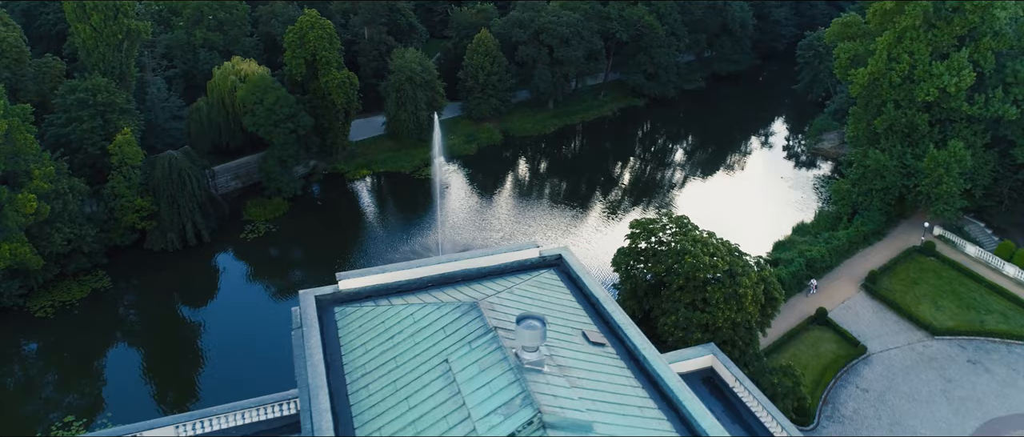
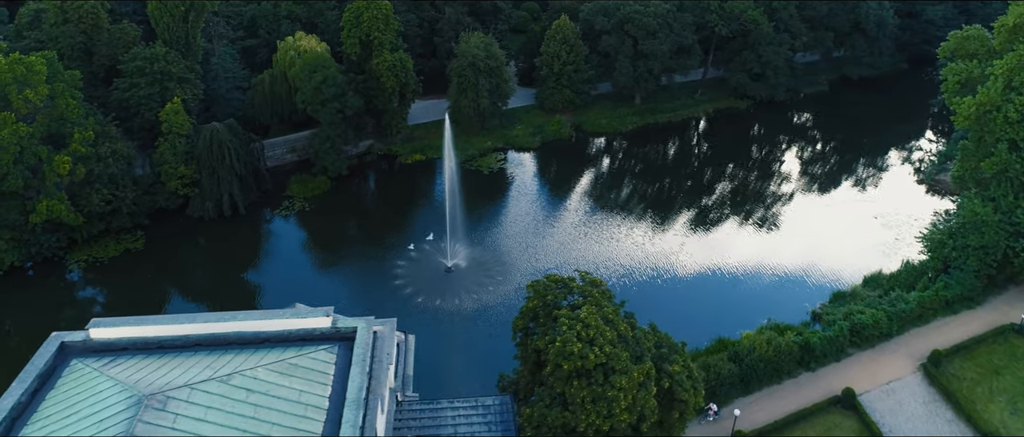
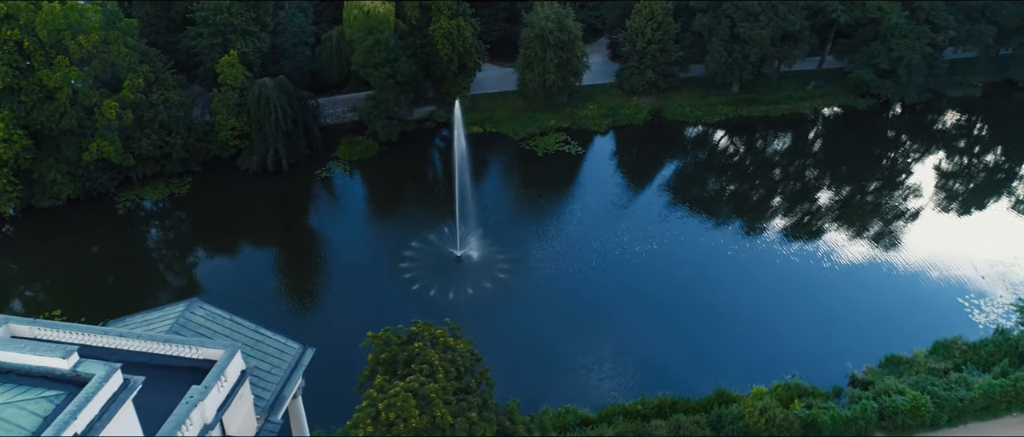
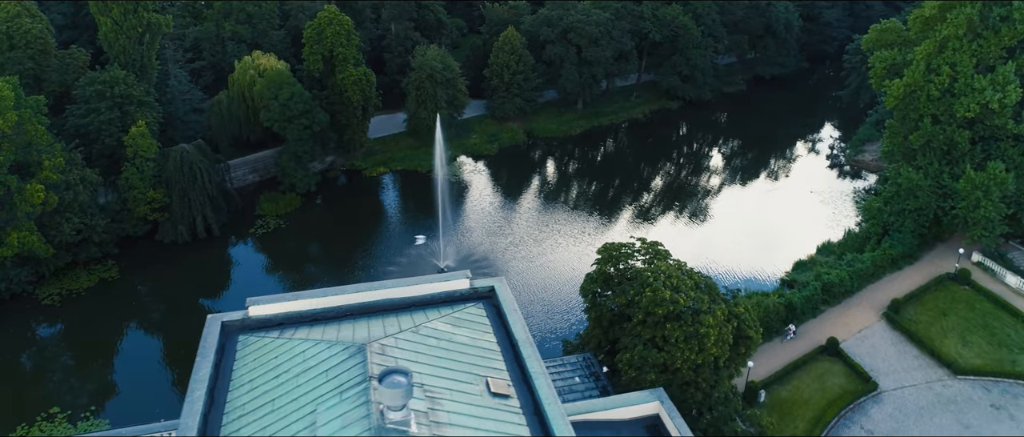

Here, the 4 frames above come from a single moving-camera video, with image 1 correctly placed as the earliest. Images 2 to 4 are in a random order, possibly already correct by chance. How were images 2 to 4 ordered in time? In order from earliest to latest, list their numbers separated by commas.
4, 2, 3
